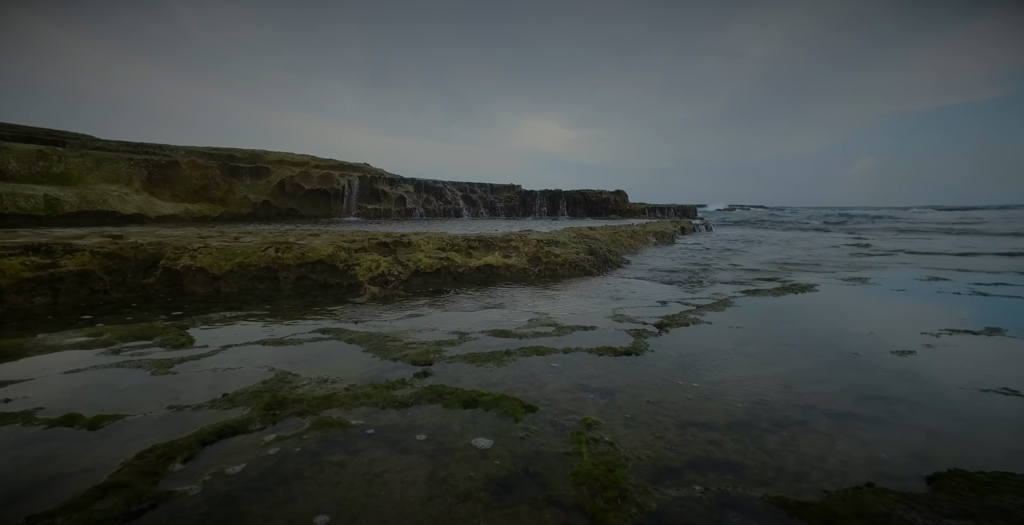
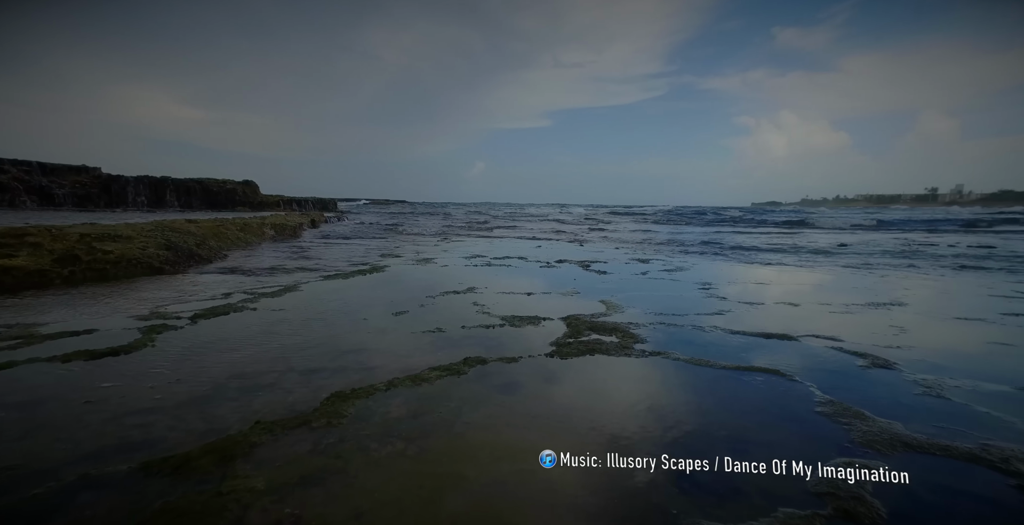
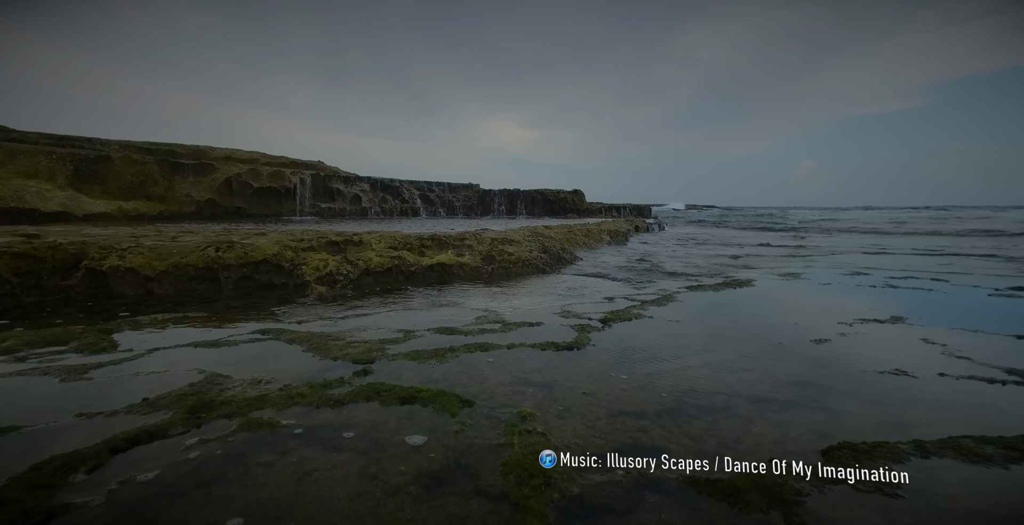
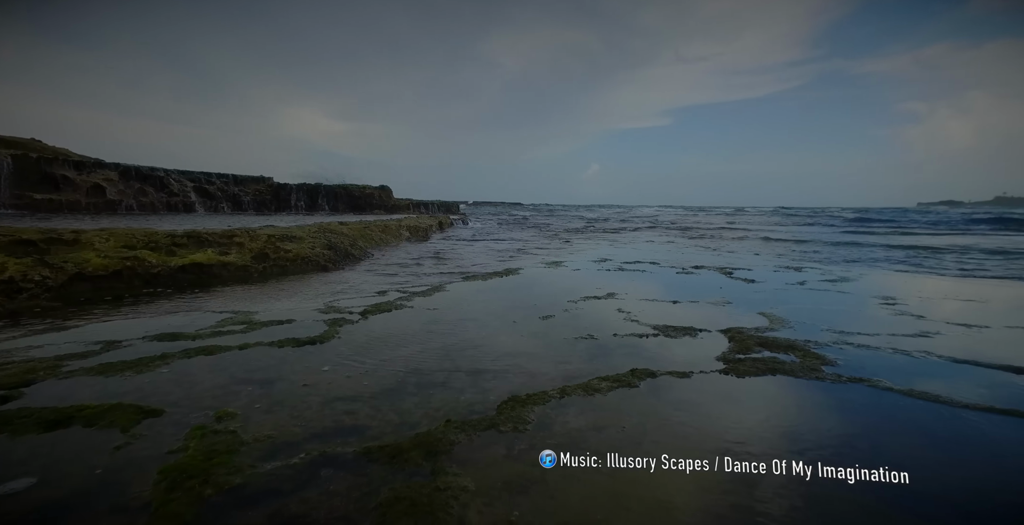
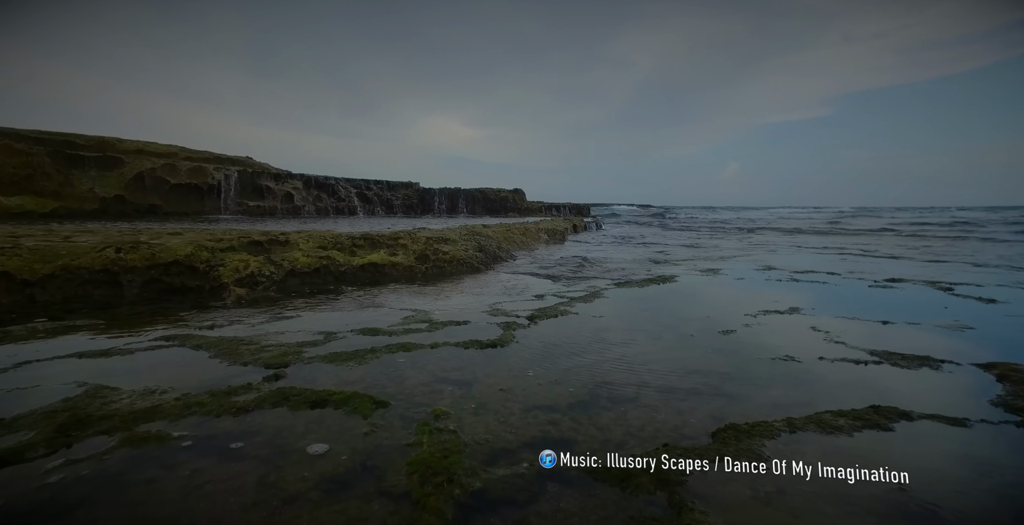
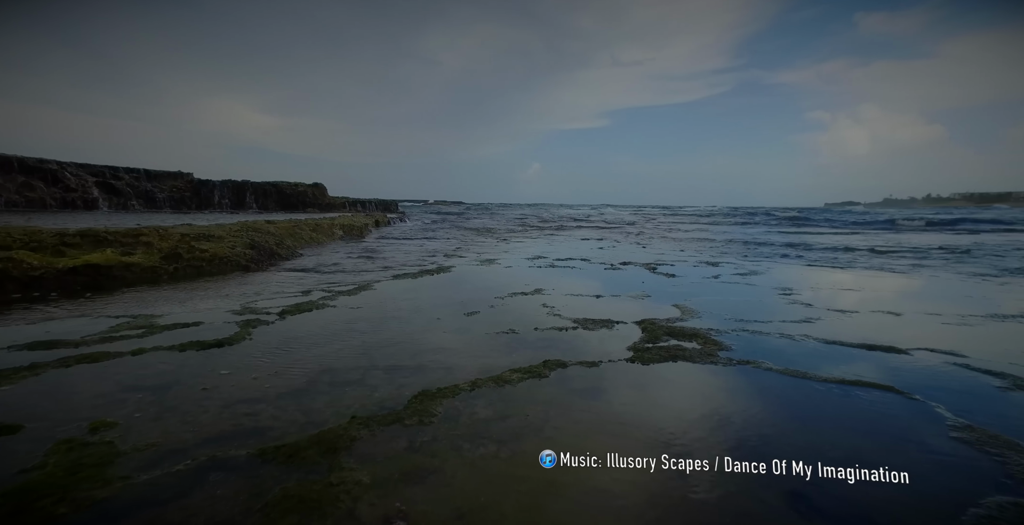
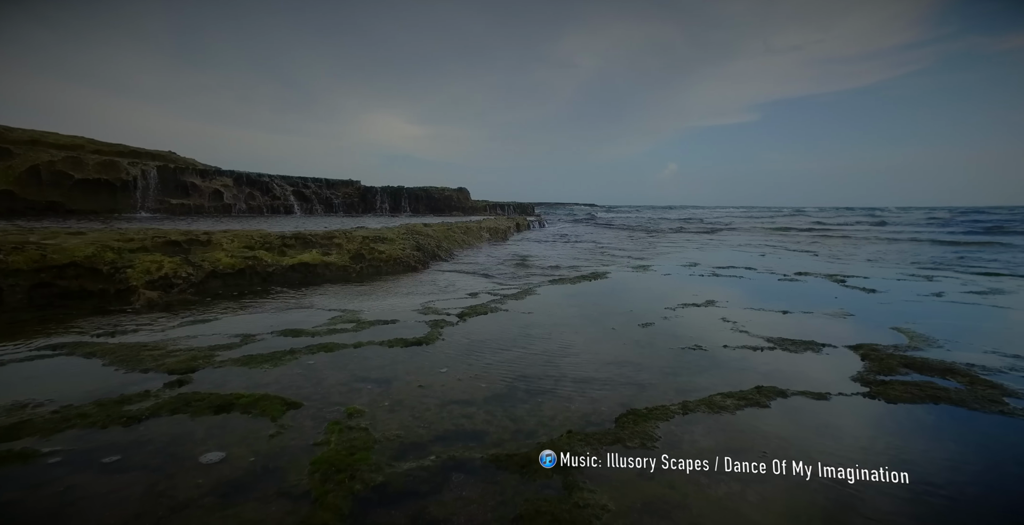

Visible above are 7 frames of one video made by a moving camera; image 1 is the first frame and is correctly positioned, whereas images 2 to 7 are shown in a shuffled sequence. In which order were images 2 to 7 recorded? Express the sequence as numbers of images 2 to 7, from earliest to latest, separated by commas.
3, 5, 7, 4, 6, 2
